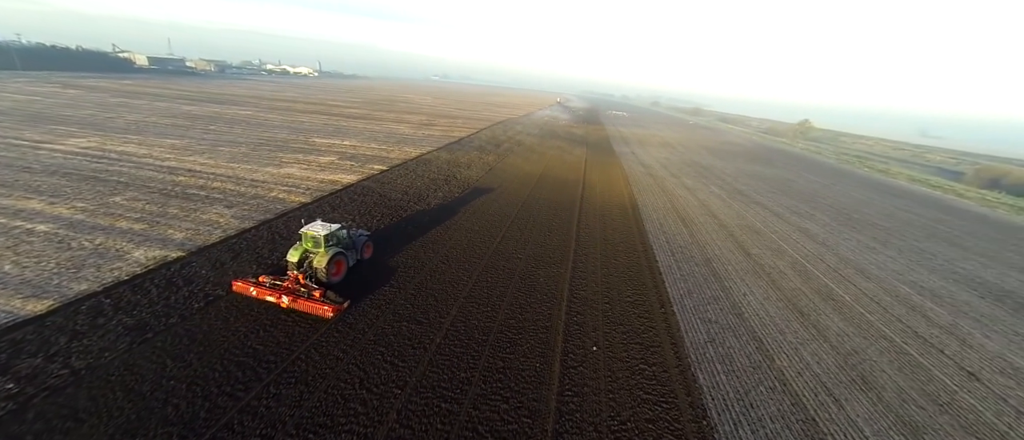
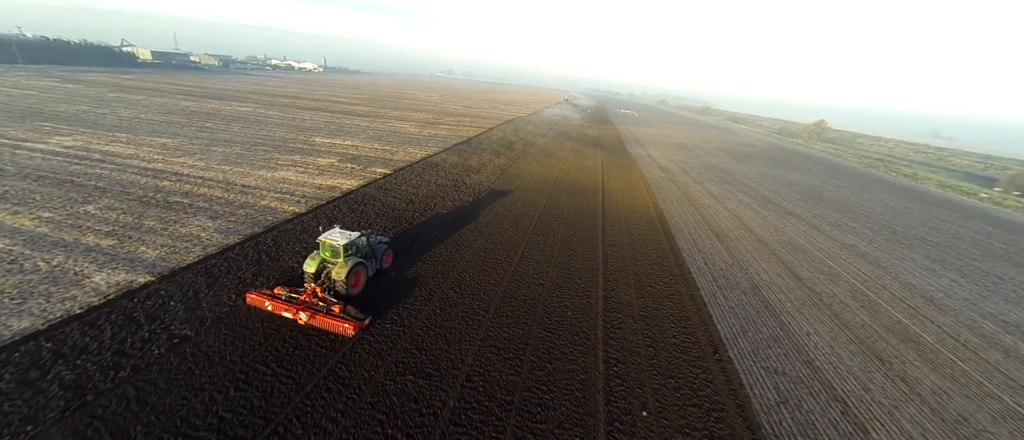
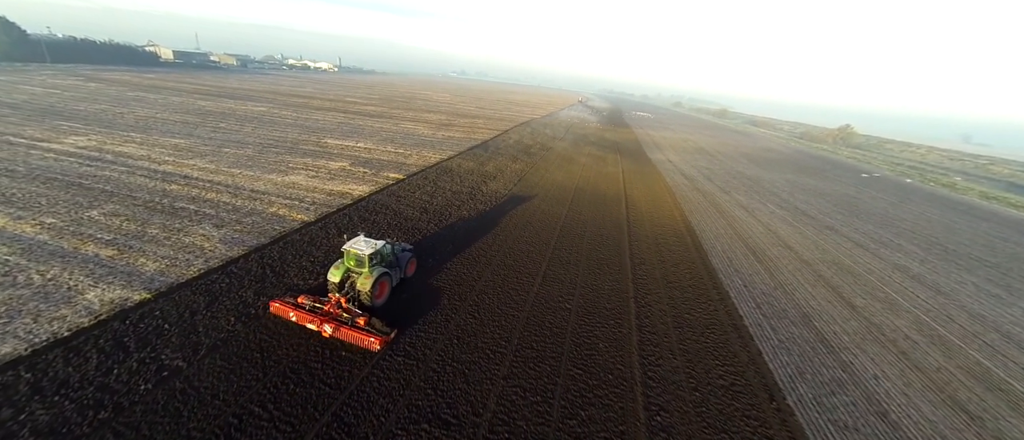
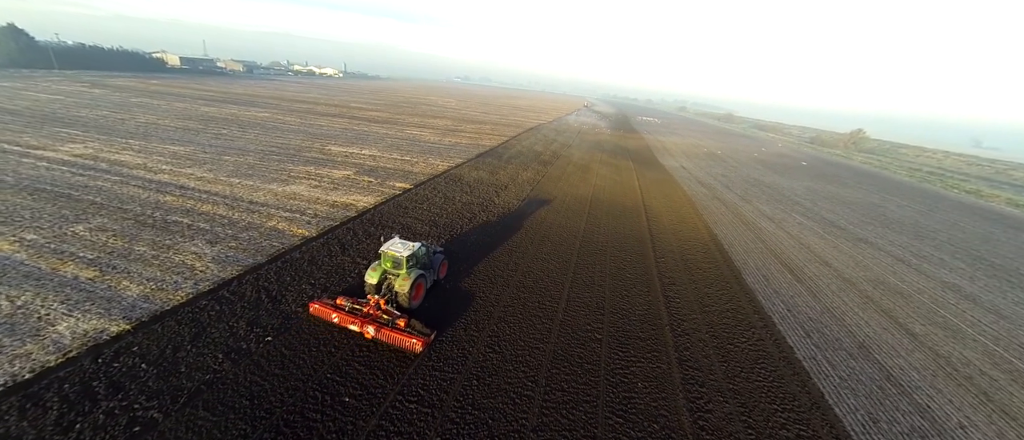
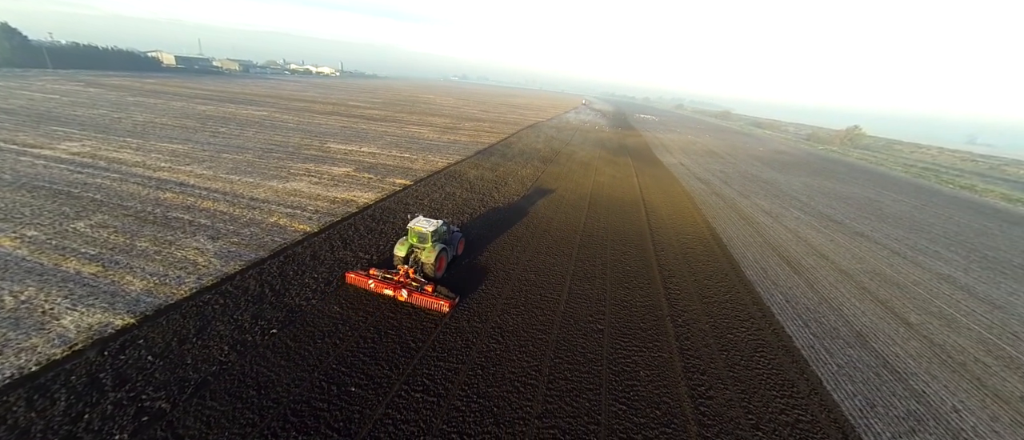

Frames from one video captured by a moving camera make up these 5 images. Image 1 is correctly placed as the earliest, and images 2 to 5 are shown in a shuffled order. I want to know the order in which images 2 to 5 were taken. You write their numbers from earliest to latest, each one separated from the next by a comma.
2, 3, 4, 5
